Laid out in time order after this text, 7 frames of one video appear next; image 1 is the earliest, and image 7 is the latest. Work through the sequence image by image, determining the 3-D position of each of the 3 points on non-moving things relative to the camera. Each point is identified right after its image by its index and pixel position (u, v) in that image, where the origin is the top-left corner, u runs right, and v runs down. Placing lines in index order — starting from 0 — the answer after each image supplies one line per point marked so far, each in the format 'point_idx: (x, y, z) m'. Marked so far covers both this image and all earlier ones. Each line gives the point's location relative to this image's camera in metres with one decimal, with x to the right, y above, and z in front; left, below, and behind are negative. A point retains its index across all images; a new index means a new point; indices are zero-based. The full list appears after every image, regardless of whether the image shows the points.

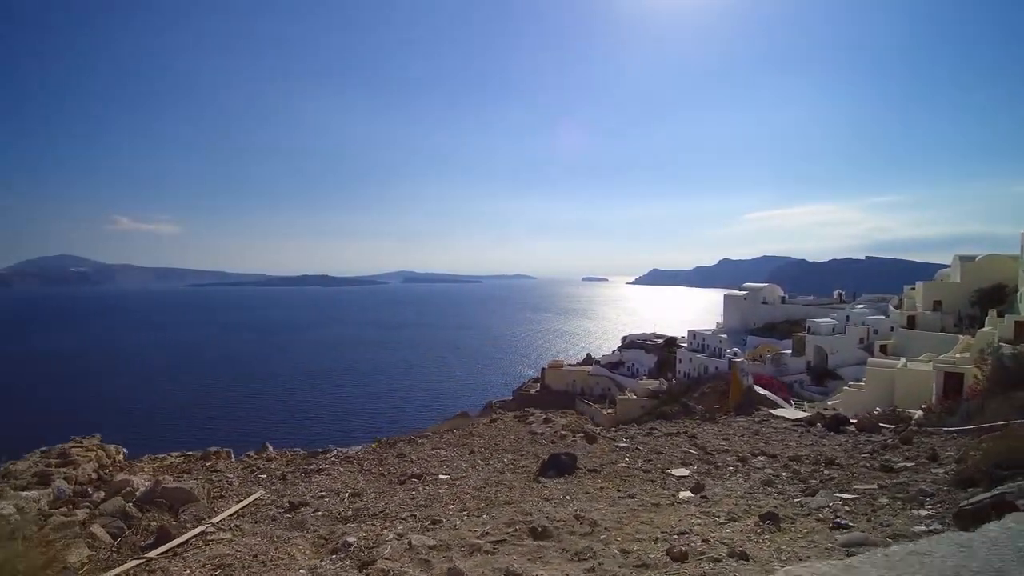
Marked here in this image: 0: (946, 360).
0: (+12.9, -2.1, +17.0) m
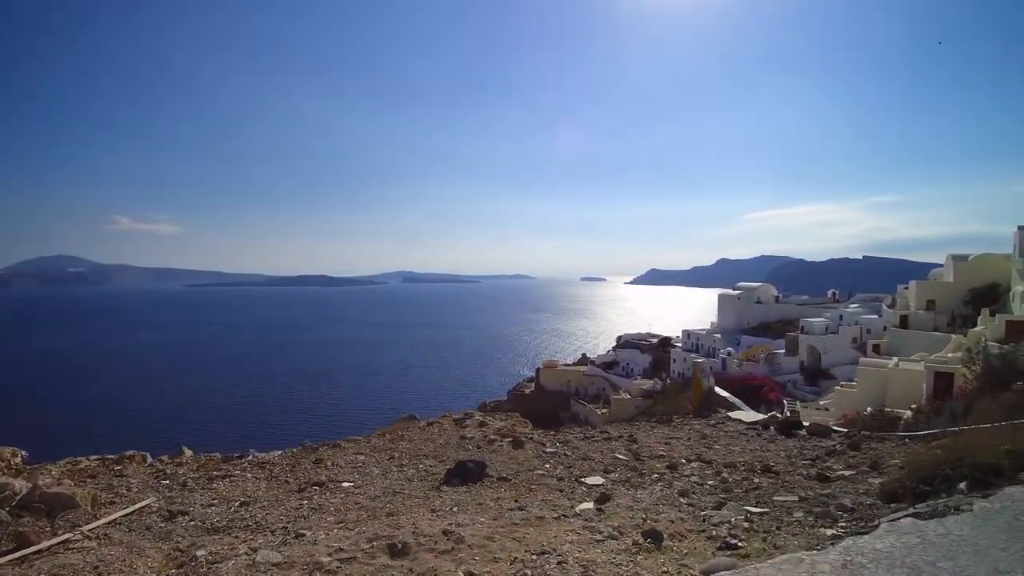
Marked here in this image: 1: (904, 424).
0: (+12.6, -2.1, +16.8) m
1: (+9.0, -3.1, +13.0) m
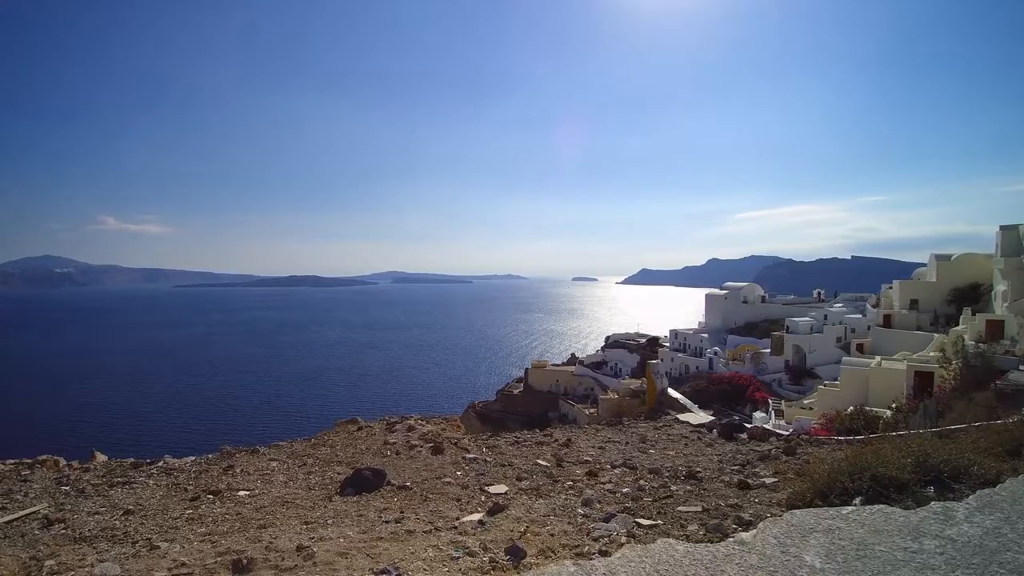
0: (+12.0, -2.1, +16.9) m
1: (+8.5, -3.1, +13.0) m
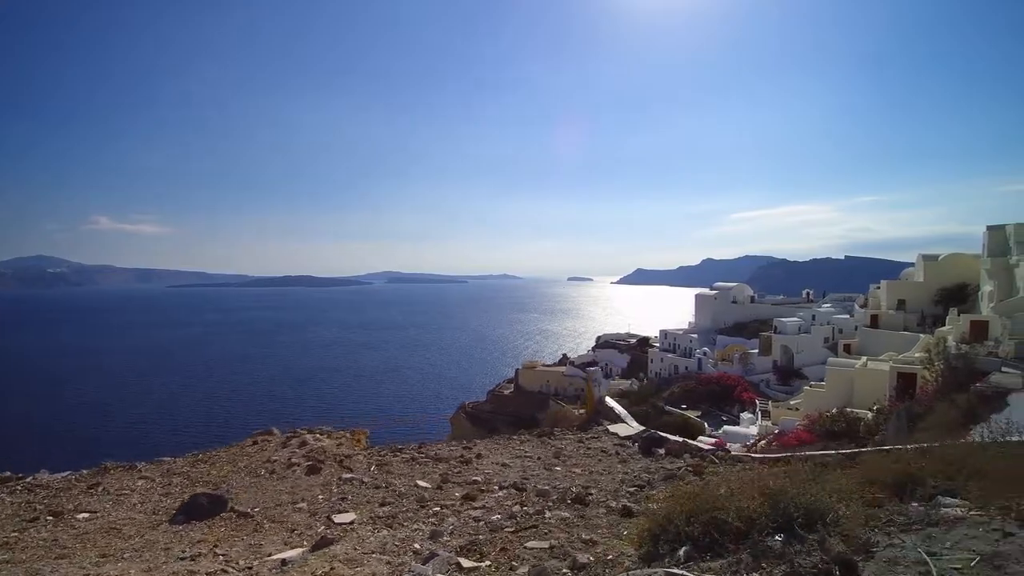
0: (+11.5, -2.1, +16.8) m
1: (+8.0, -3.1, +12.8) m
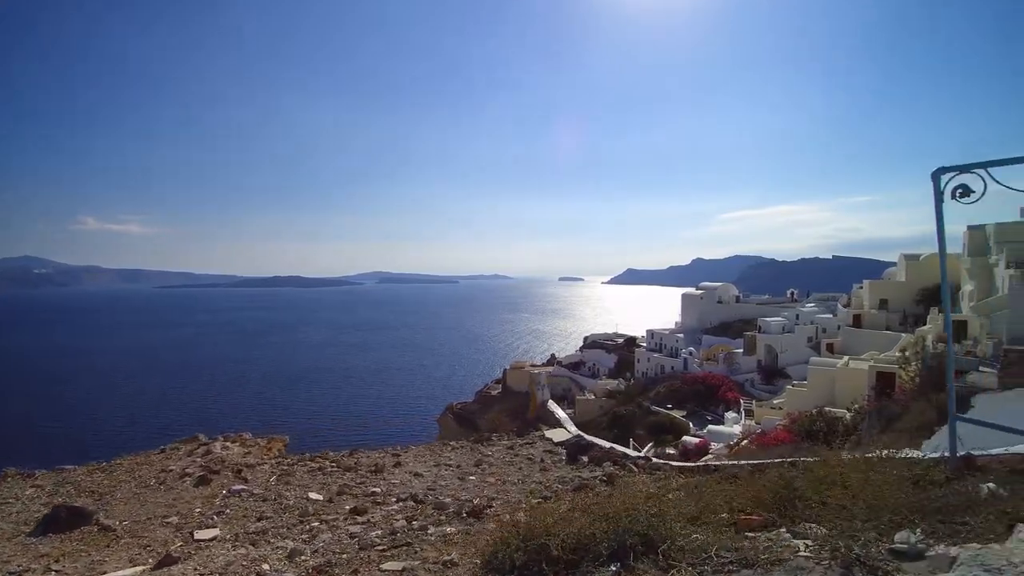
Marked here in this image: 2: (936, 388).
0: (+10.9, -2.1, +16.8) m
1: (+7.4, -3.1, +12.8) m
2: (+9.3, -2.2, +12.5) m
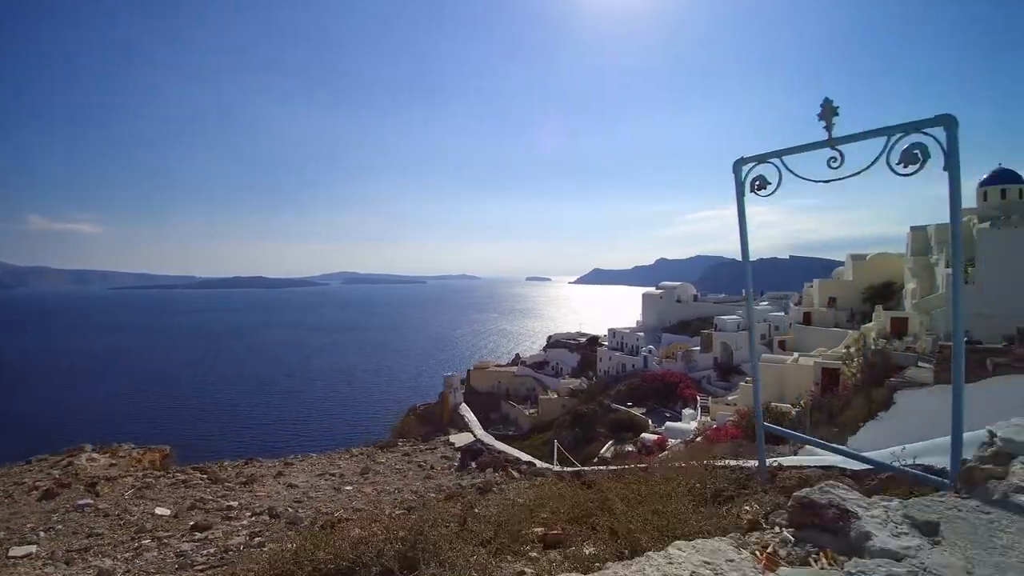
0: (+9.6, -2.1, +17.3) m
1: (+6.4, -3.1, +13.2) m
2: (+8.2, -2.2, +12.9) m
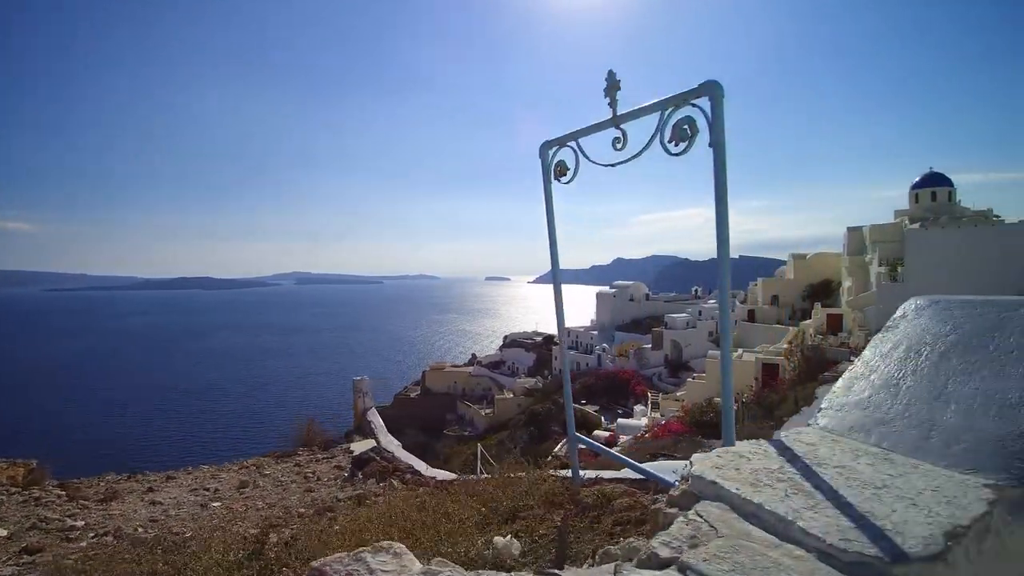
0: (+8.0, -2.0, +17.9) m
1: (+5.1, -3.1, +13.5) m
2: (+7.0, -2.1, +13.4) m
